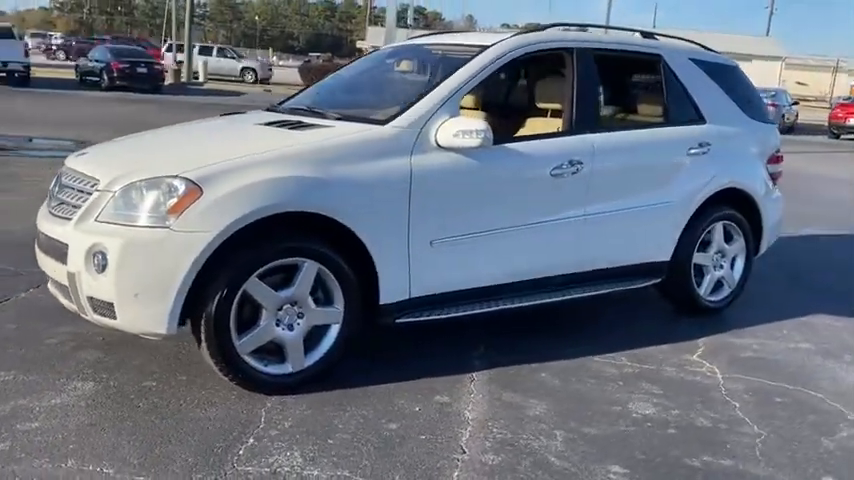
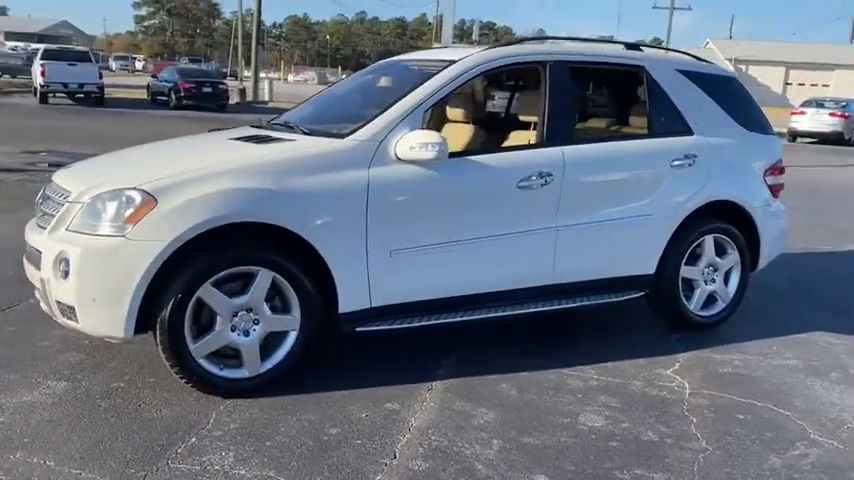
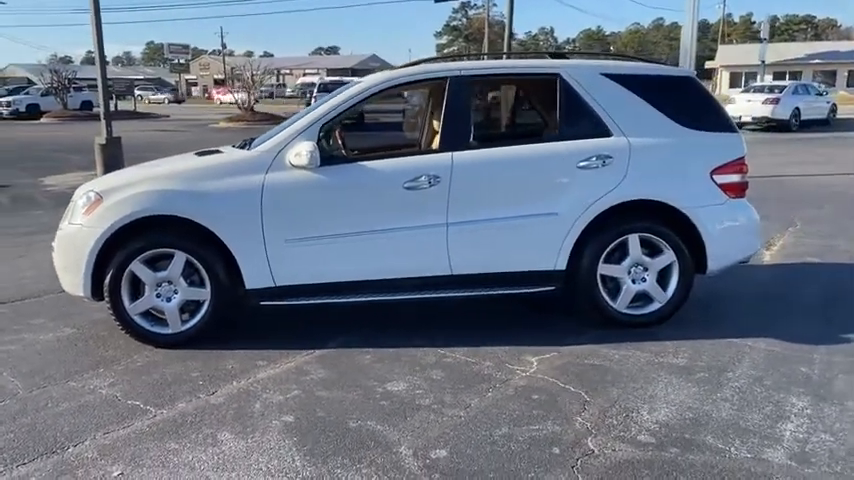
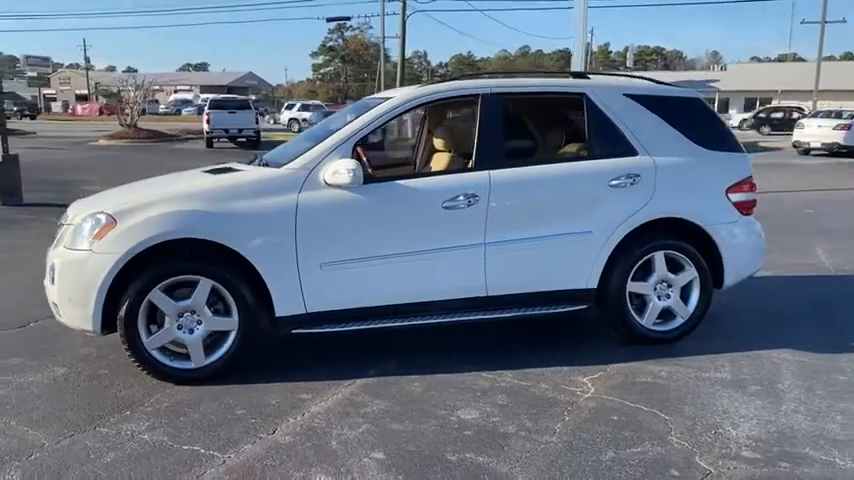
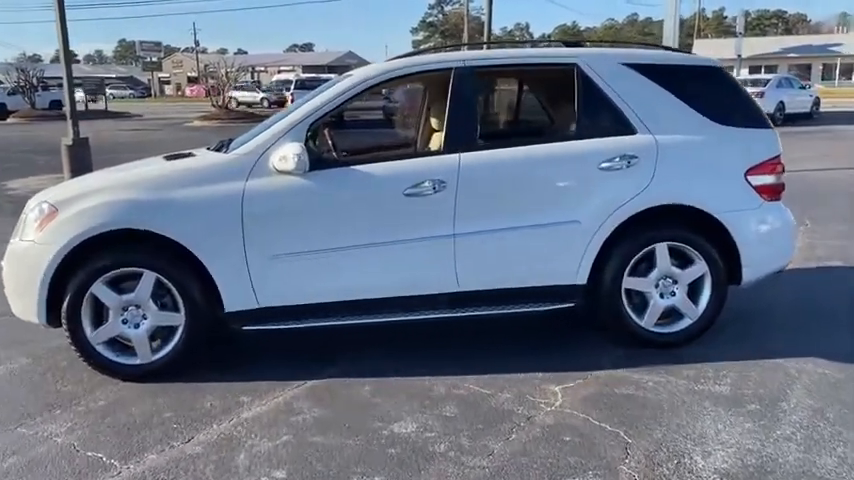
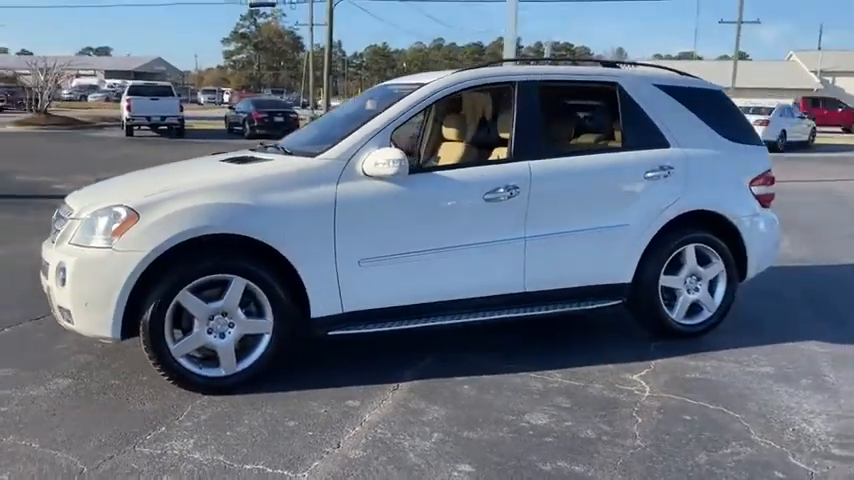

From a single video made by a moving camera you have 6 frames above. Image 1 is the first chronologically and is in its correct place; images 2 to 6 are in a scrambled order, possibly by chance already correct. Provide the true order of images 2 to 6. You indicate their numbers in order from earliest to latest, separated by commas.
2, 6, 4, 3, 5
